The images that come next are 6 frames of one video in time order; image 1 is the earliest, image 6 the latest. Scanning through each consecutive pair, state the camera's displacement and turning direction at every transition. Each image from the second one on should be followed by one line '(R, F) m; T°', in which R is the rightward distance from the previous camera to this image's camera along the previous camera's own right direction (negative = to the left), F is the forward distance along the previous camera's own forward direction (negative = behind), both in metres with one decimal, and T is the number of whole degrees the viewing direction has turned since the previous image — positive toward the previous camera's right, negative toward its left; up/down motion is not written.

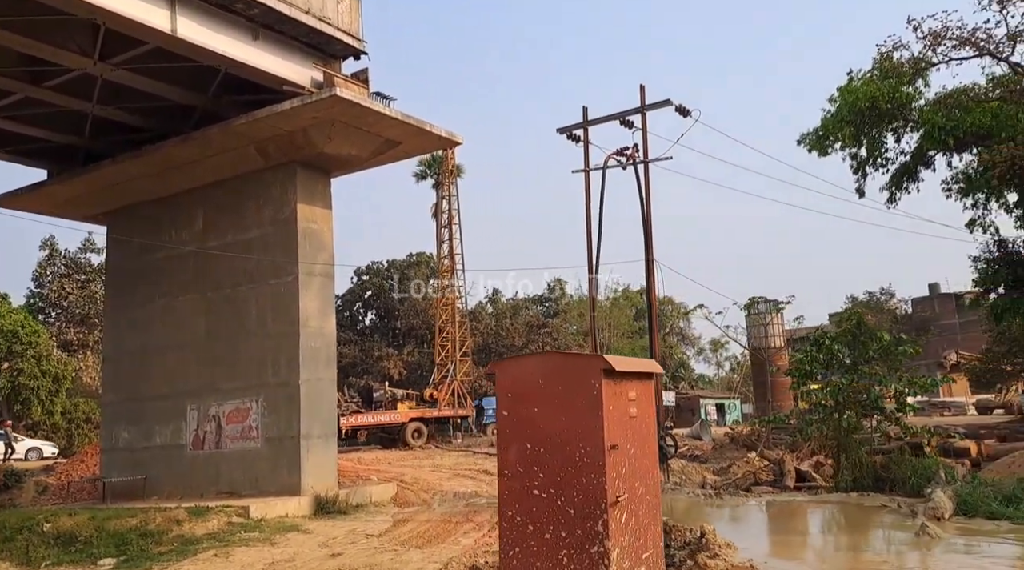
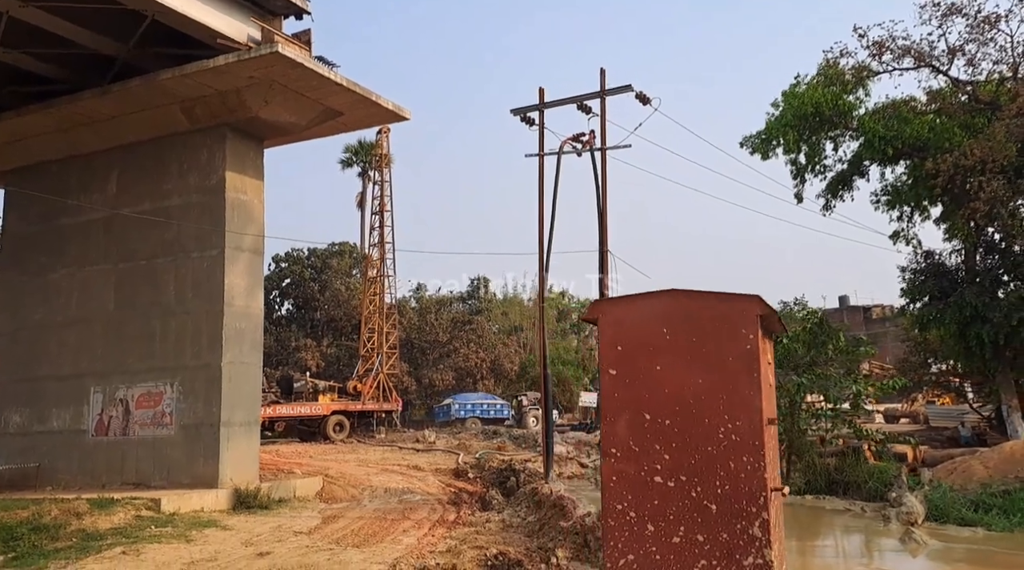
(-0.7, +1.0) m; +6°
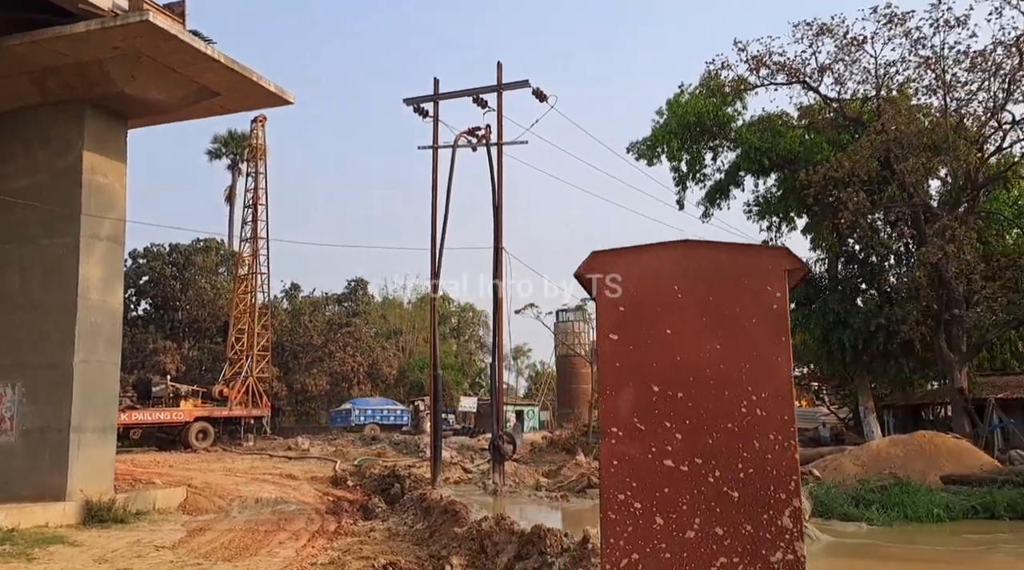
(-0.3, +0.7) m; +8°
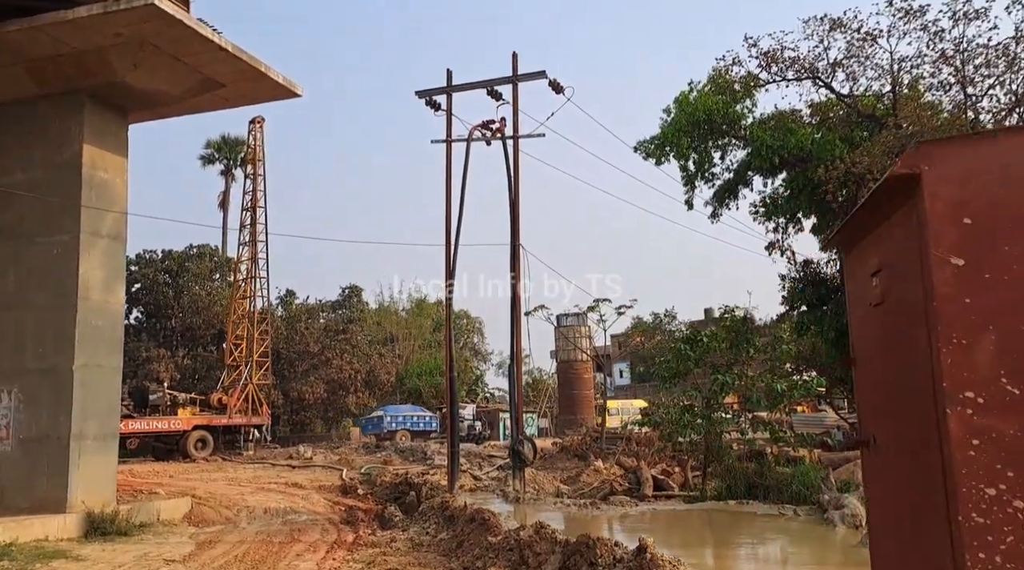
(-0.6, +0.7) m; +1°
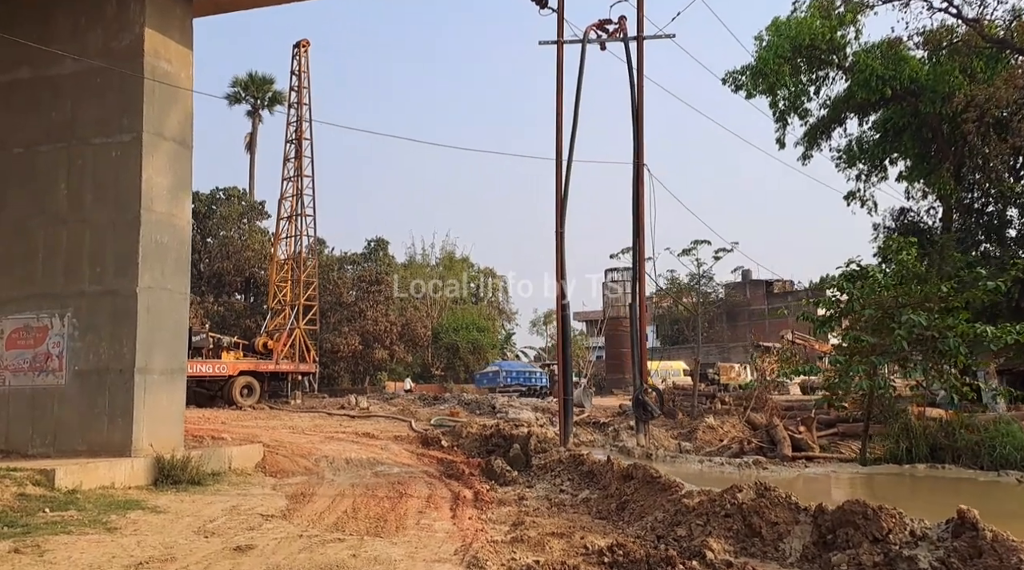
(-1.9, +2.1) m; 0°
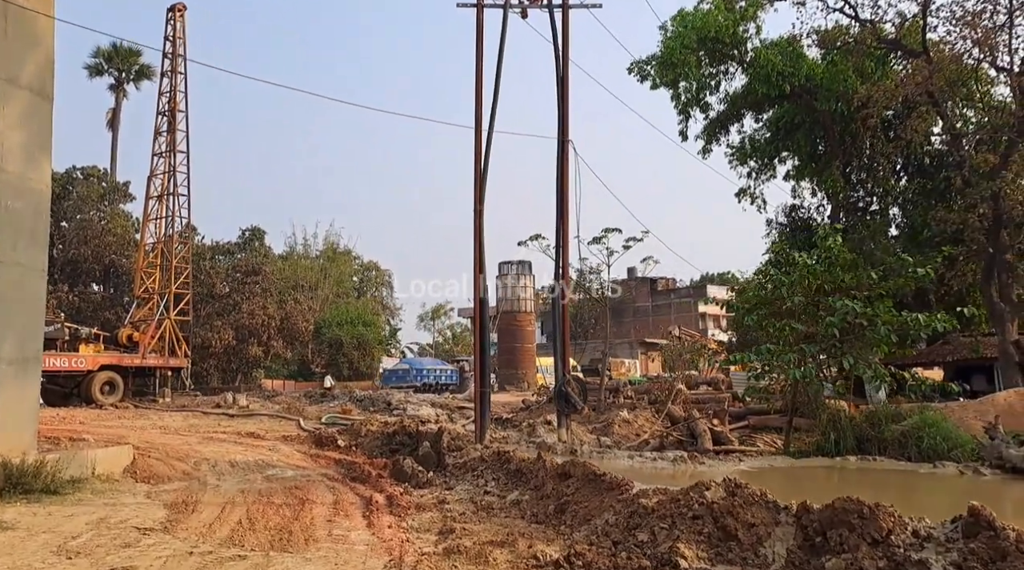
(-0.5, +1.2) m; +8°
